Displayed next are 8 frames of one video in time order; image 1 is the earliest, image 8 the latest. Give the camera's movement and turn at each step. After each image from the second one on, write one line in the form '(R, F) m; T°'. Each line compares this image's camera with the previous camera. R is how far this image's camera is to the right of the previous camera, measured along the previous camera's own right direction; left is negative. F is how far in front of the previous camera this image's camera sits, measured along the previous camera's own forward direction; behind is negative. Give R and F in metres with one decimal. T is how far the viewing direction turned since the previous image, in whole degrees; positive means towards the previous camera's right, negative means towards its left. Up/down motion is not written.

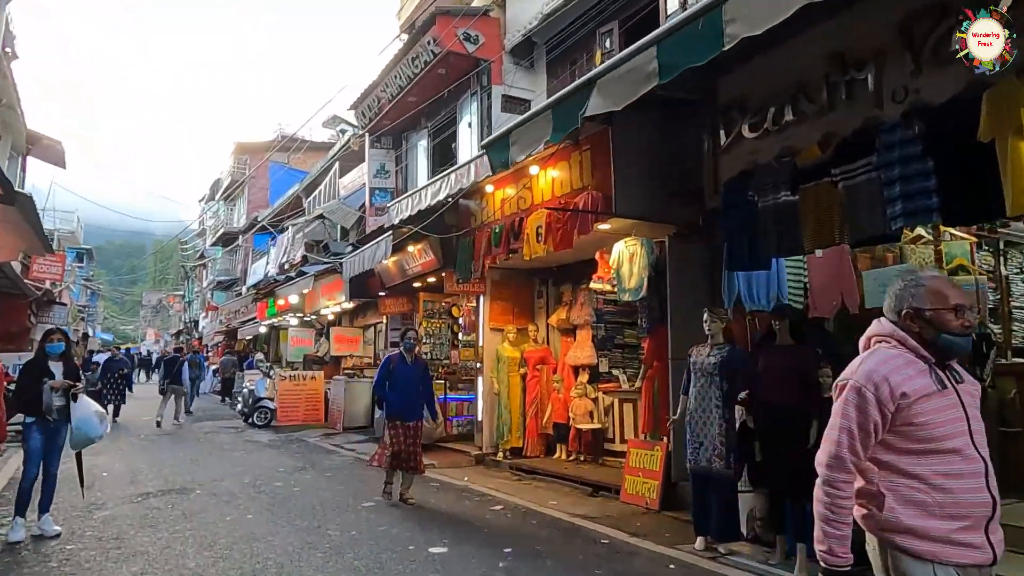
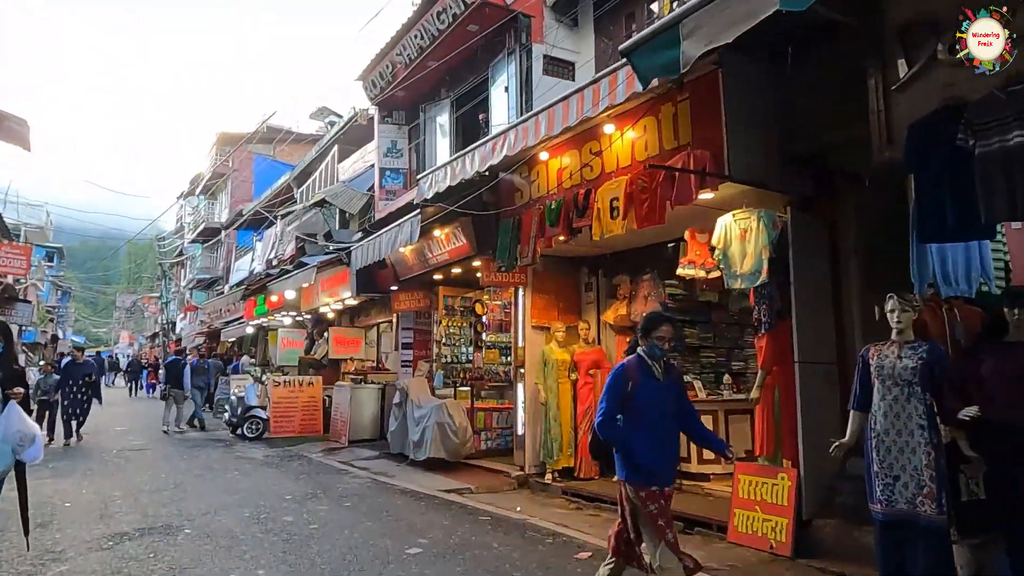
(-0.8, +1.5) m; +2°
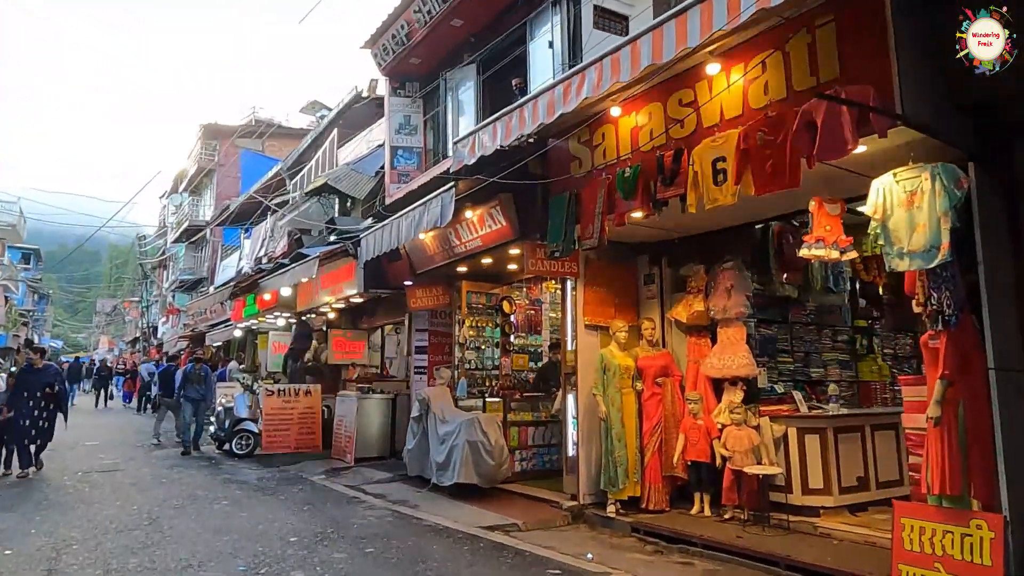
(-0.6, +1.4) m; +1°
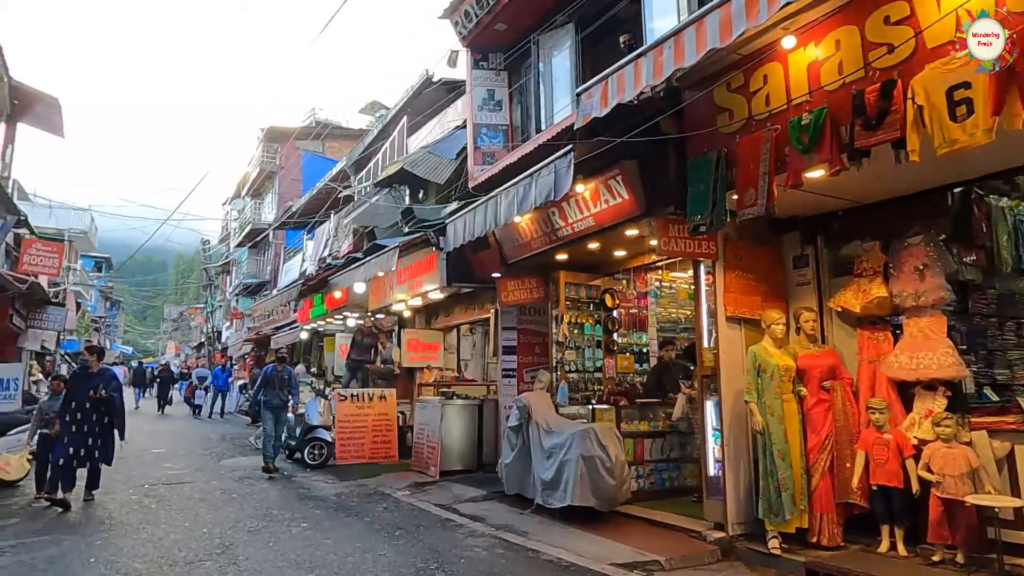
(-0.6, +1.1) m; -4°
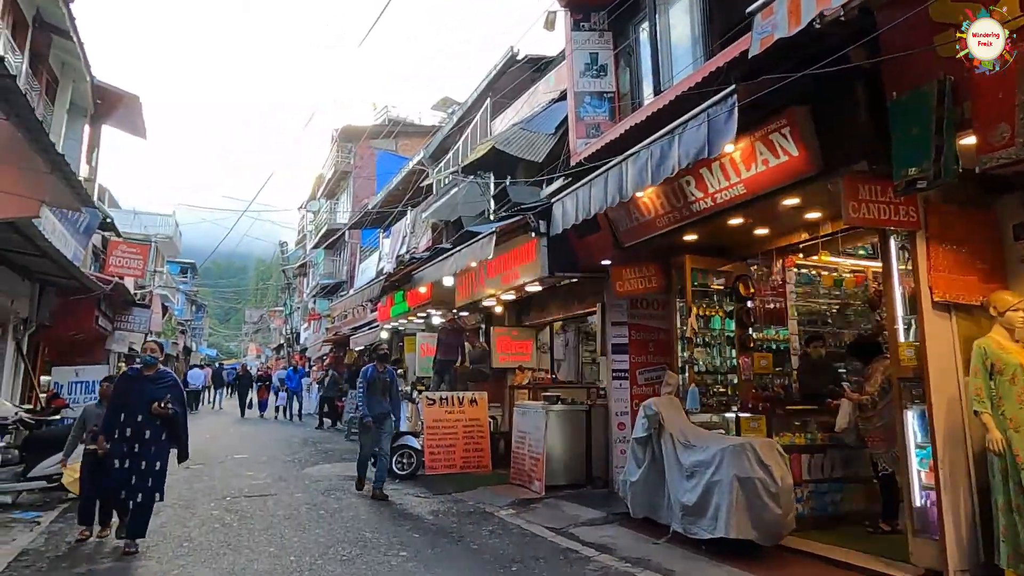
(-0.5, +1.0) m; -6°
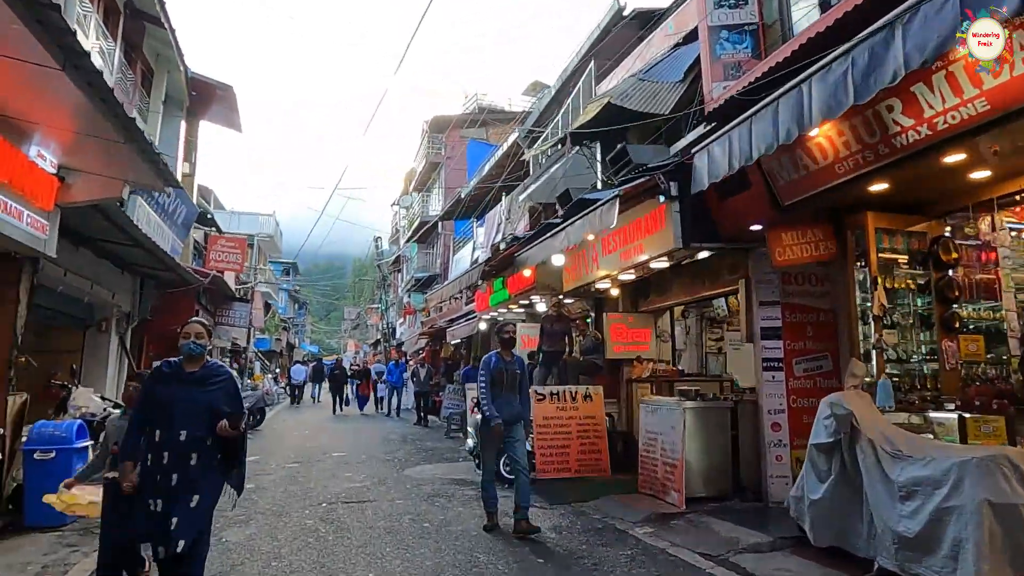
(-0.4, +1.1) m; -8°
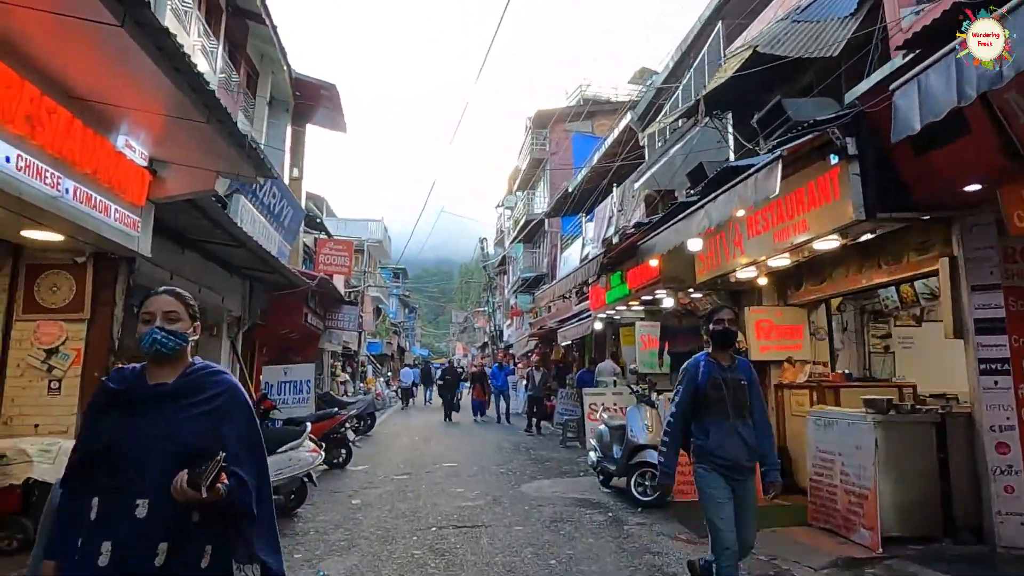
(-0.2, +1.0) m; -9°
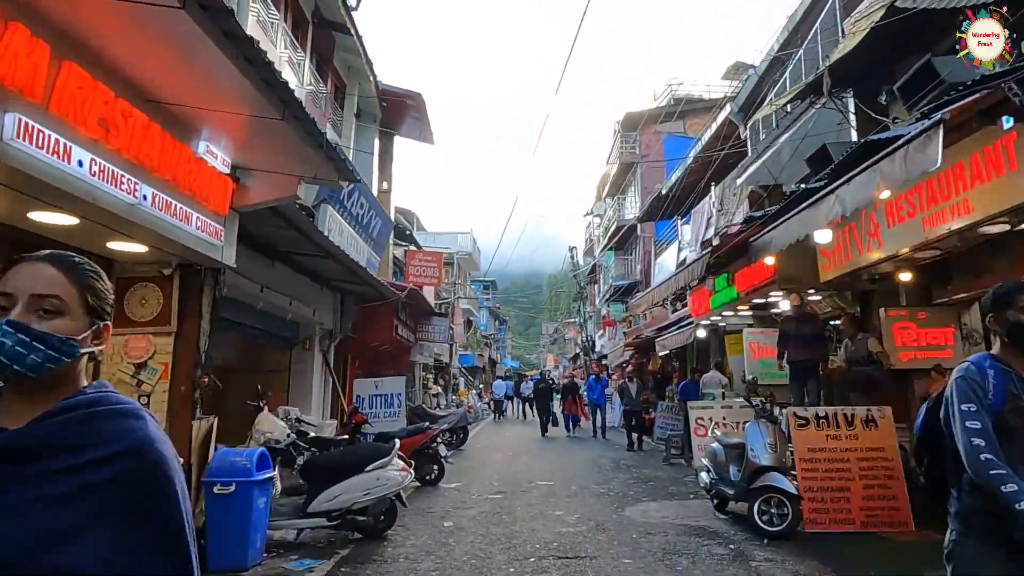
(-0.1, +0.6) m; -8°
